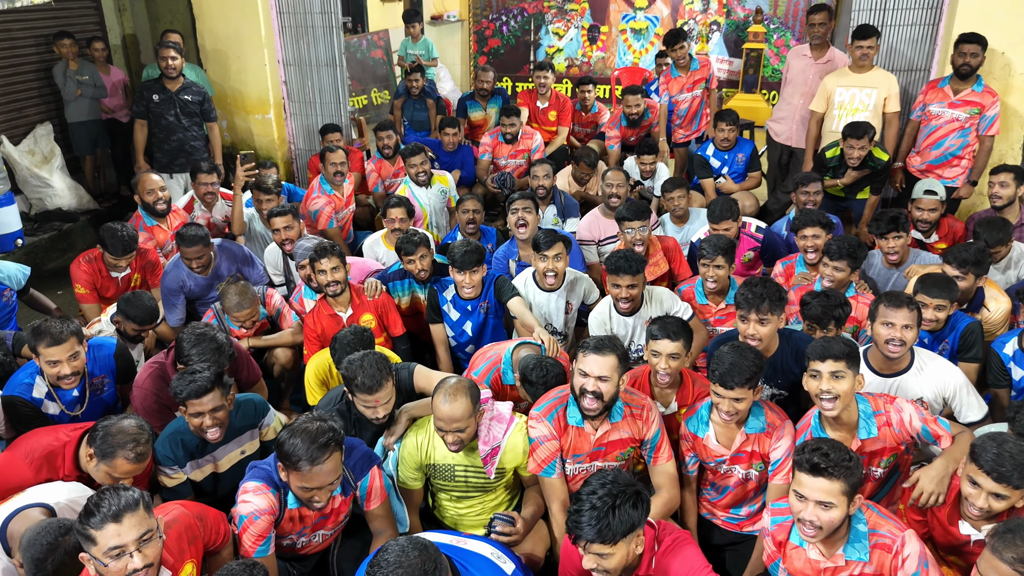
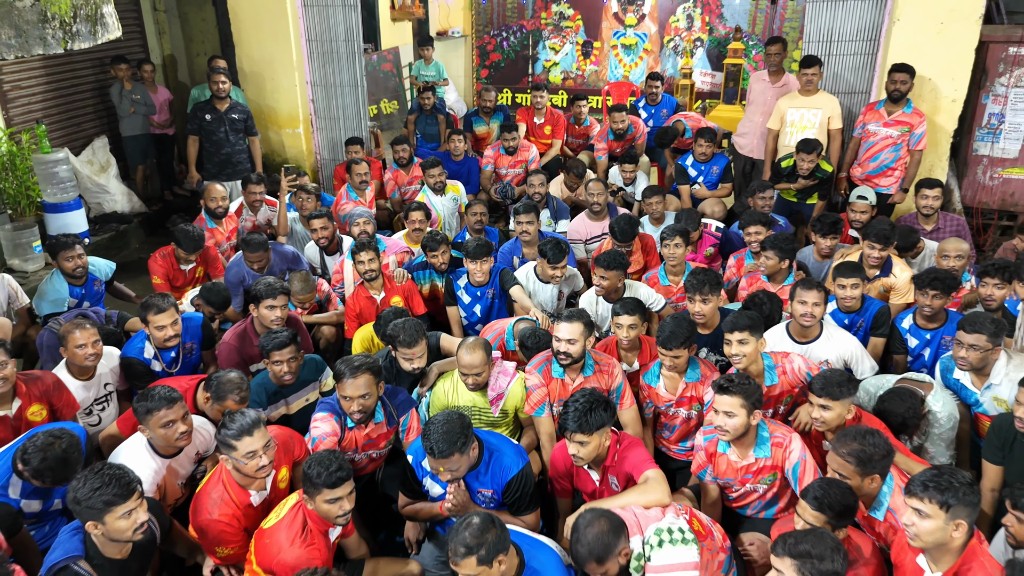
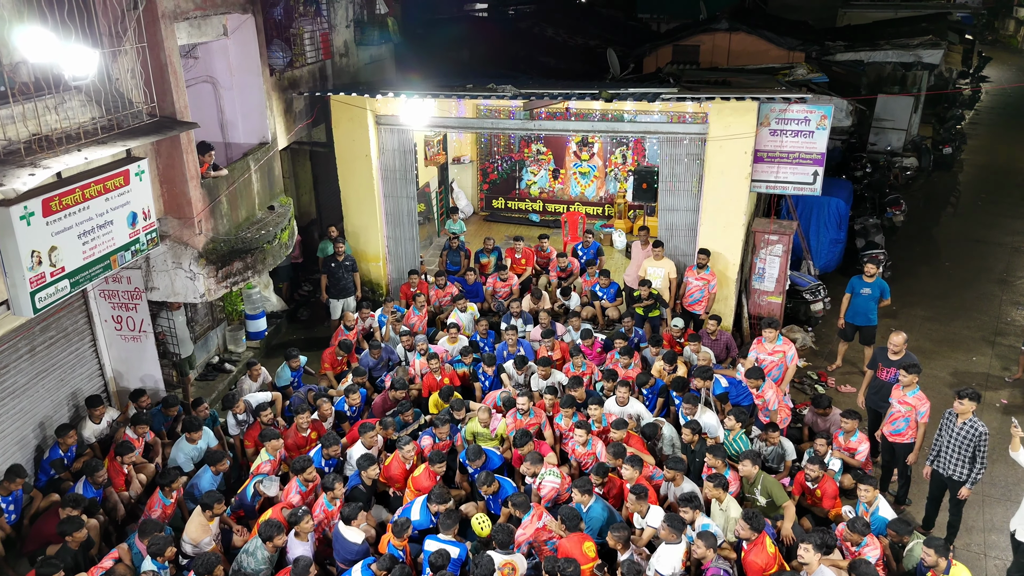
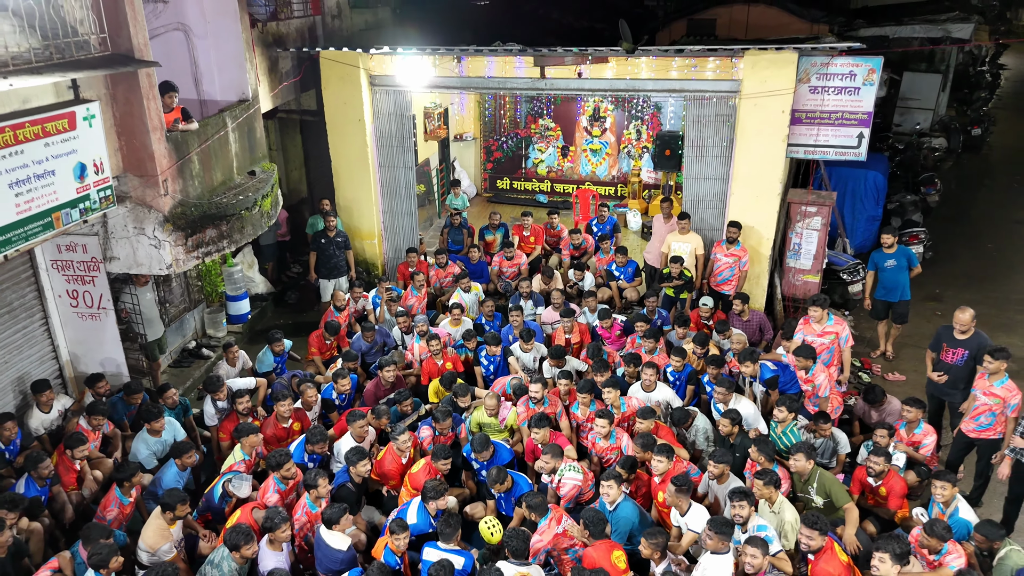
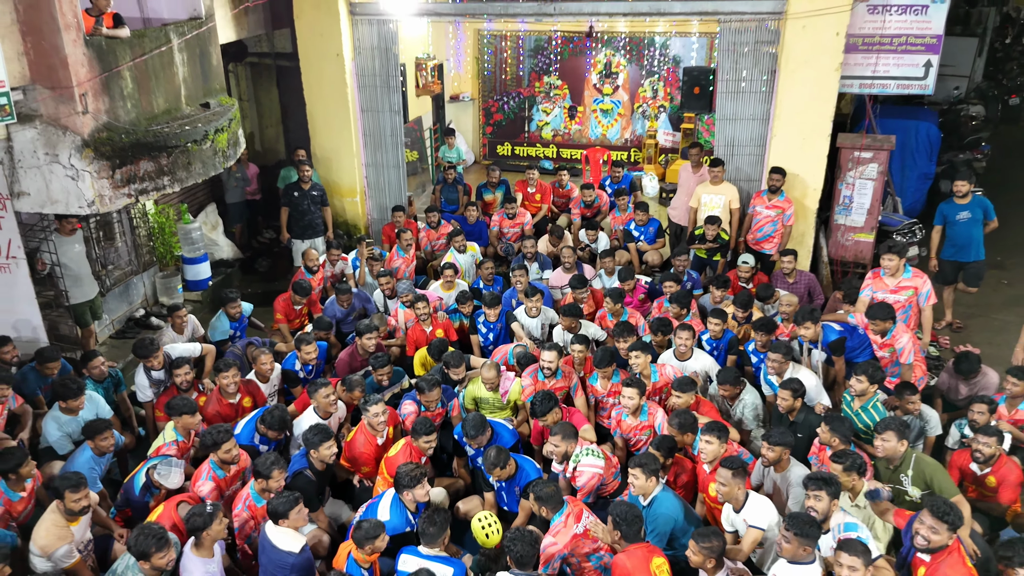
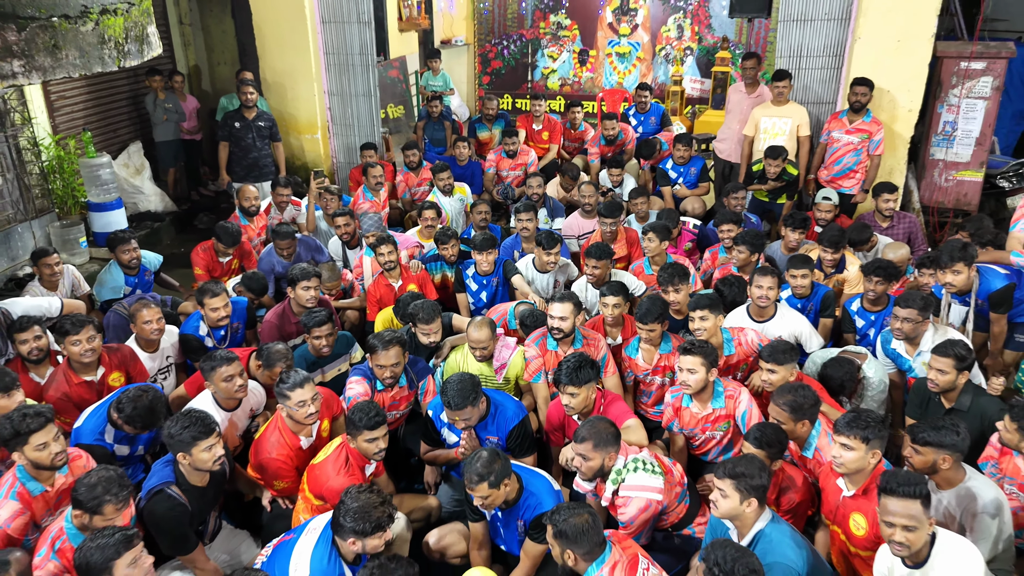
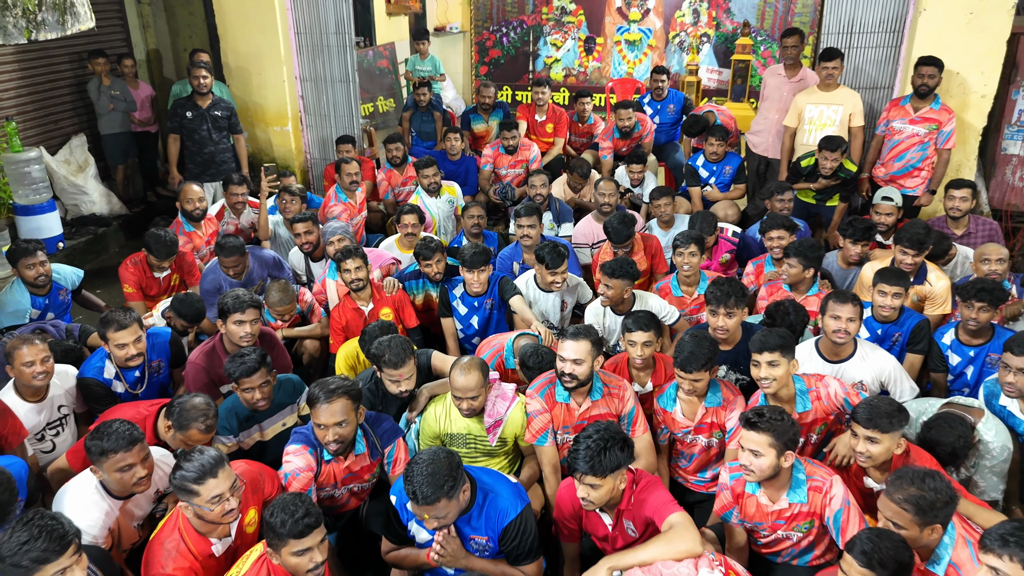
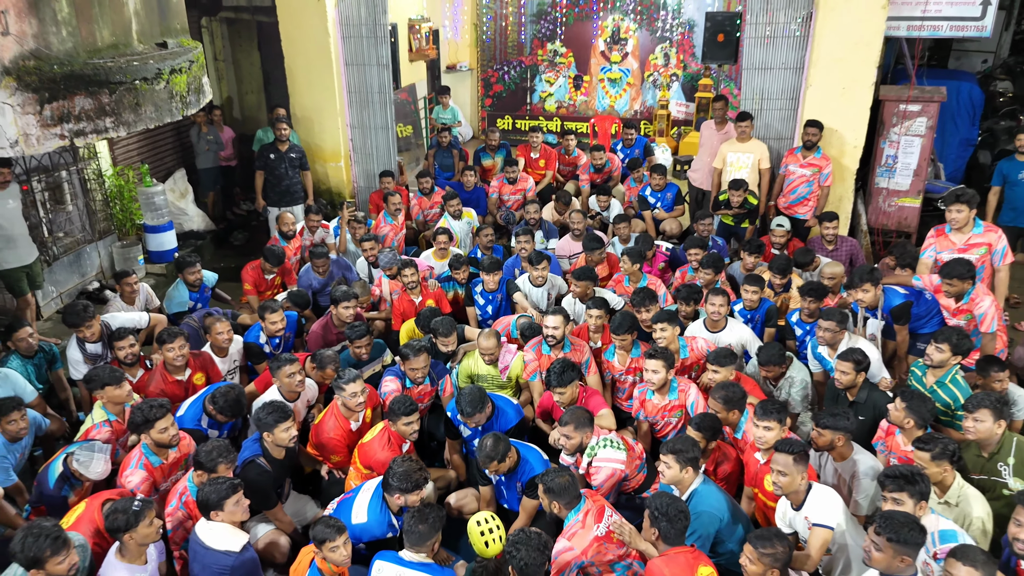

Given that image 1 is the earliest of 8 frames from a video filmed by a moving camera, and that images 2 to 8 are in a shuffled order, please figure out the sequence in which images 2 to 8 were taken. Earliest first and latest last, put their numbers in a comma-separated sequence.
7, 2, 6, 8, 5, 4, 3
